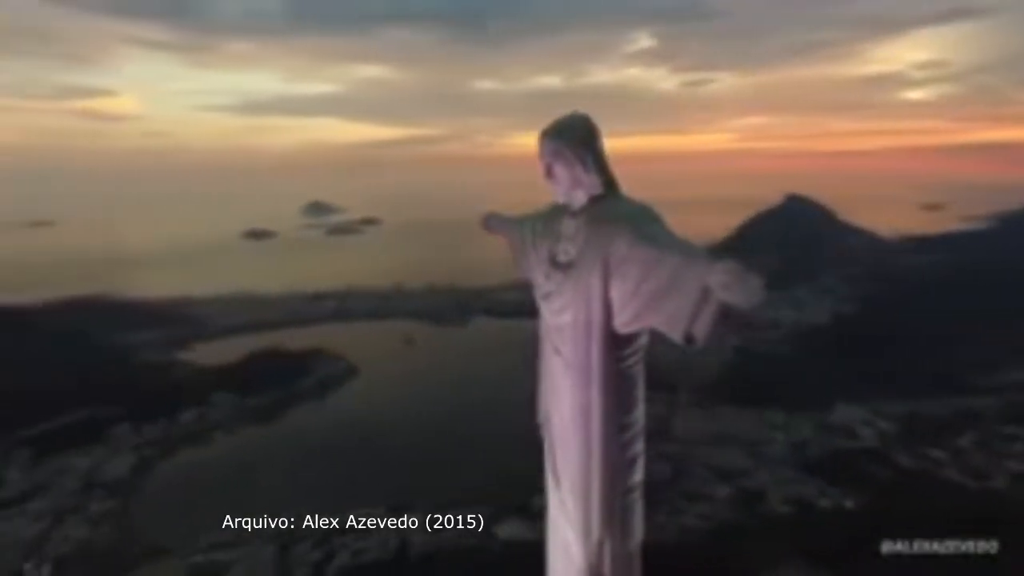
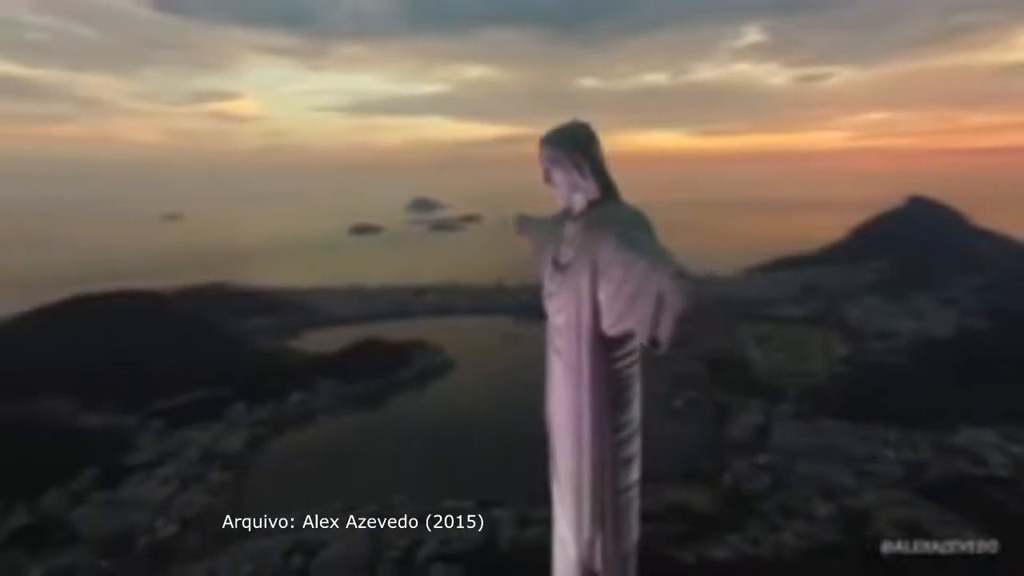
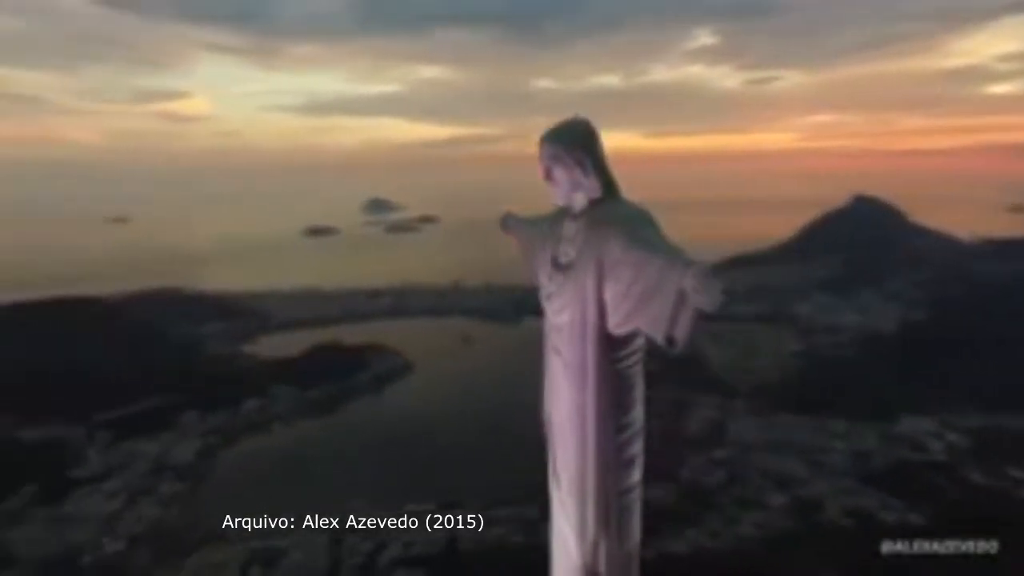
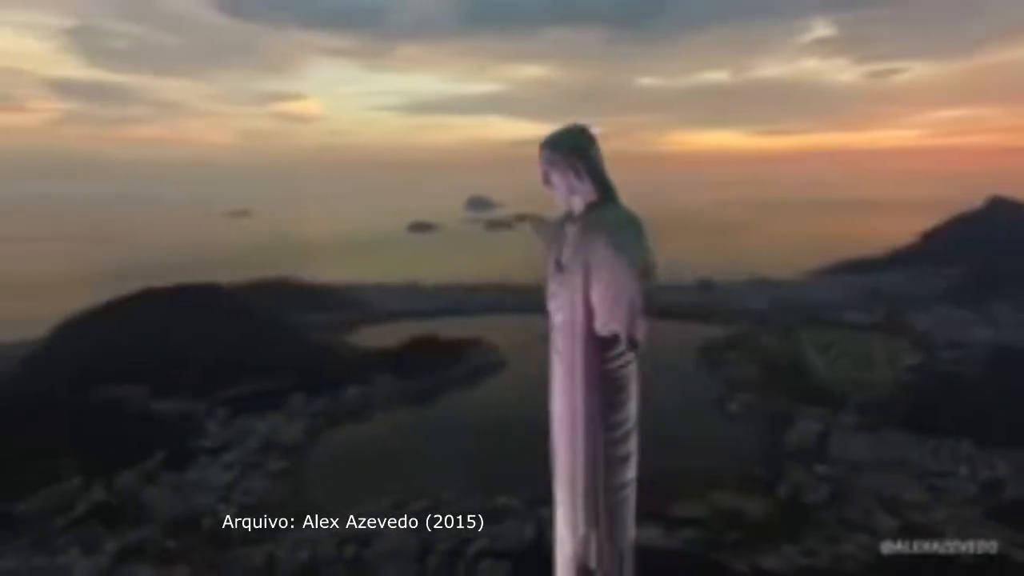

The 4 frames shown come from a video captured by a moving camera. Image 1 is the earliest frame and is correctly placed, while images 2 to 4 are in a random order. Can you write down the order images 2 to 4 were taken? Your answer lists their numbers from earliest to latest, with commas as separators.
3, 2, 4
